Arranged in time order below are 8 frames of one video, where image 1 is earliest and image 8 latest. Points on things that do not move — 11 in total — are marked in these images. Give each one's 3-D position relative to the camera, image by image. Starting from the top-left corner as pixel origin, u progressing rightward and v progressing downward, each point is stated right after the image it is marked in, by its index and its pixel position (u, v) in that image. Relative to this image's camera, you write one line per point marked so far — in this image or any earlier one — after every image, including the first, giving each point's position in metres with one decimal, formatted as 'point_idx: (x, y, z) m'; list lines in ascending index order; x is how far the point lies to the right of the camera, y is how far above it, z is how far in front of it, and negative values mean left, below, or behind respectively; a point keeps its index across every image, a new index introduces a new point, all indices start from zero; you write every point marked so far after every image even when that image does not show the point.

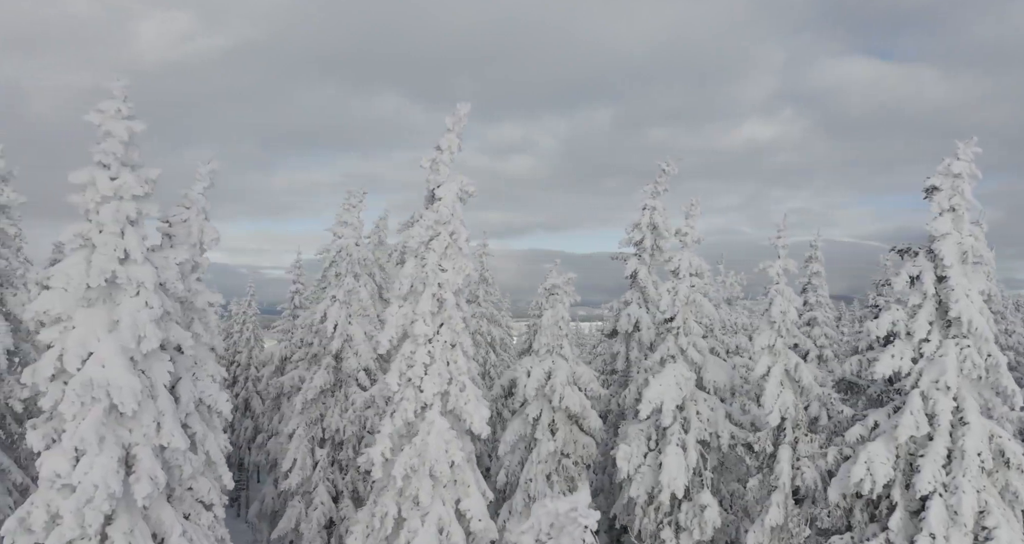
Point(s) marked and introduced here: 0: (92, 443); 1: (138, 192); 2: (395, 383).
0: (-8.0, -3.3, +13.5) m
1: (-7.6, +1.6, +14.5) m
2: (-3.2, -3.1, +19.5) m
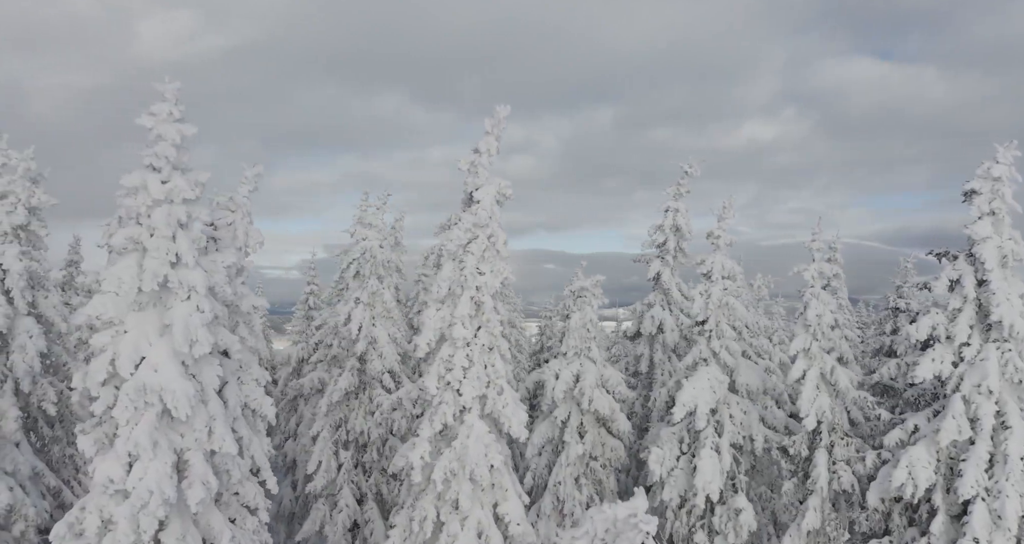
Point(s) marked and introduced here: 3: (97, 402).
0: (-6.9, -3.3, +13.4) m
1: (-6.5, +1.6, +14.4) m
2: (-2.2, -3.1, +19.5) m
3: (-8.0, -2.5, +13.8) m
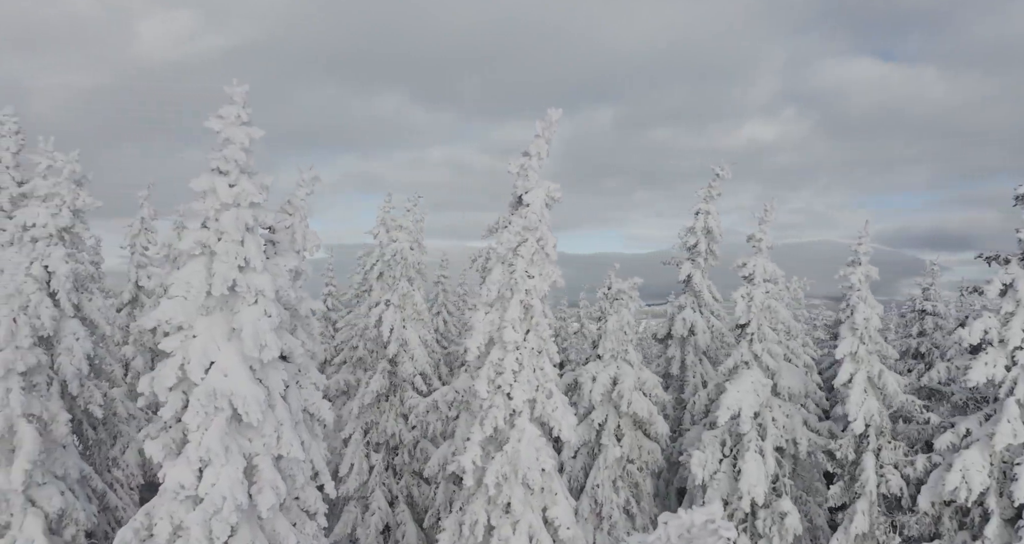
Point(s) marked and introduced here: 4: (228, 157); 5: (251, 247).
0: (-5.5, -3.4, +13.3) m
1: (-5.1, +1.5, +14.3) m
2: (-0.8, -3.2, +19.4) m
3: (-6.6, -2.6, +13.7) m
4: (-5.6, +2.3, +14.2) m
5: (-5.2, +0.5, +14.2) m
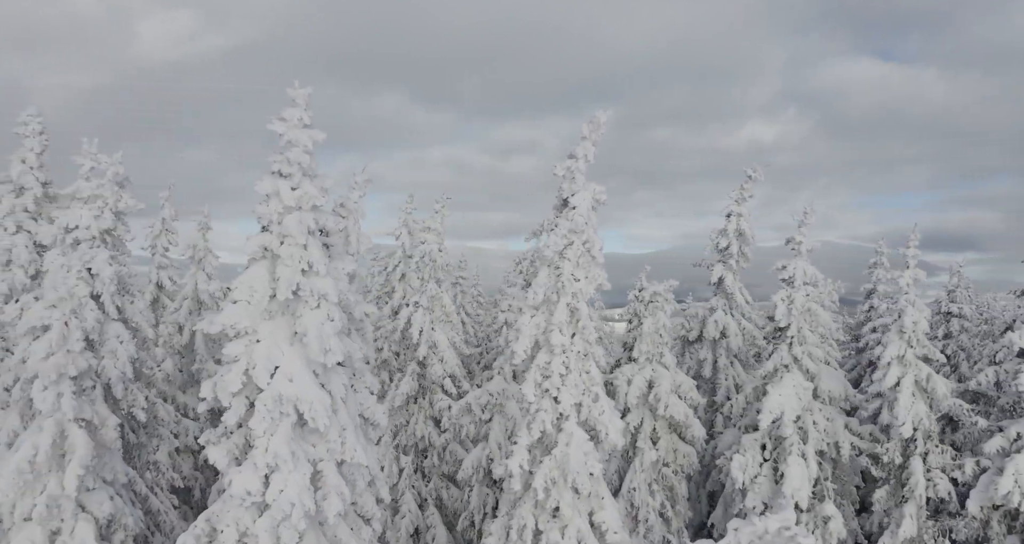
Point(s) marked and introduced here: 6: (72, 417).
0: (-4.2, -3.5, +13.2) m
1: (-3.8, +1.4, +14.2) m
2: (+0.5, -3.3, +19.3) m
3: (-5.3, -2.7, +13.6) m
4: (-4.3, +2.2, +14.1) m
5: (-3.9, +0.4, +14.1) m
6: (-10.5, -3.5, +17.1) m
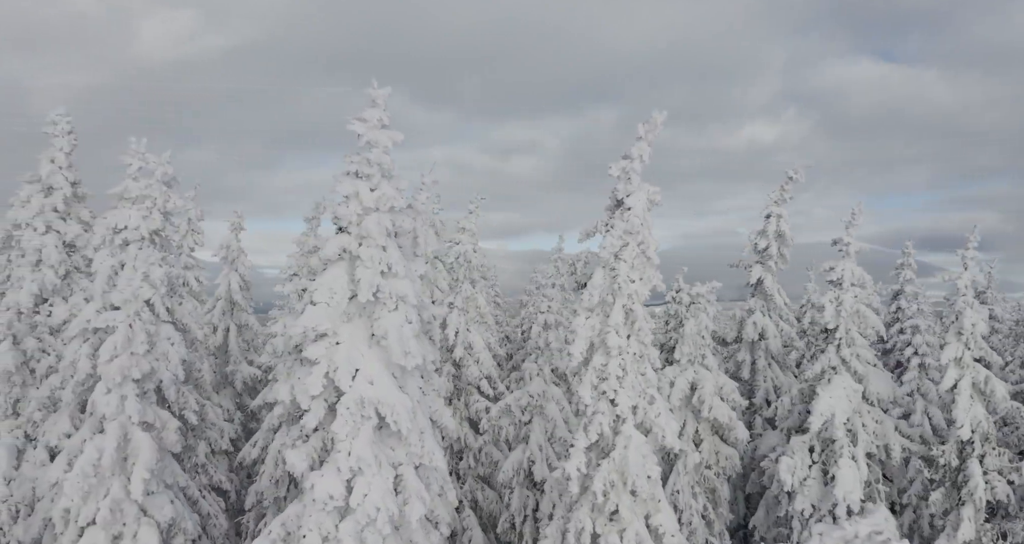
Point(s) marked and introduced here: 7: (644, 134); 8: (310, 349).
0: (-2.6, -3.5, +13.1) m
1: (-2.2, +1.4, +14.1) m
2: (+2.1, -3.4, +19.1) m
3: (-3.8, -2.7, +13.4) m
4: (-2.7, +2.2, +13.9) m
5: (-2.3, +0.4, +13.9) m
6: (-9.0, -3.5, +17.0) m
7: (+3.6, +3.8, +19.4) m
8: (-3.8, -1.5, +13.5) m
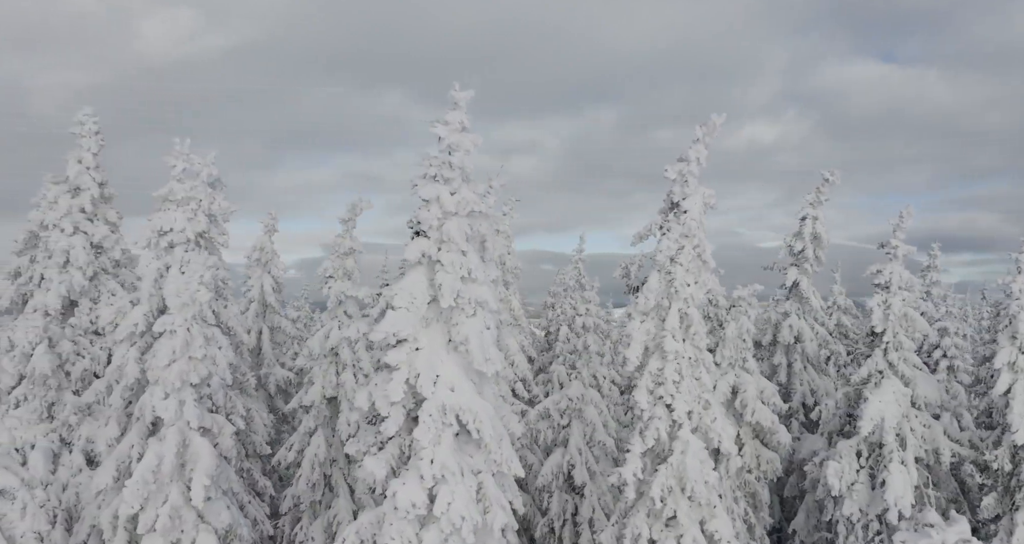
0: (-1.1, -3.6, +12.9) m
1: (-0.7, +1.3, +13.9) m
2: (+3.6, -3.4, +19.0) m
3: (-2.3, -2.8, +13.2) m
4: (-1.2, +2.1, +13.7) m
5: (-0.8, +0.3, +13.7) m
6: (-7.5, -3.6, +16.7) m
7: (+5.1, +3.7, +19.2) m
8: (-2.3, -1.6, +13.3) m
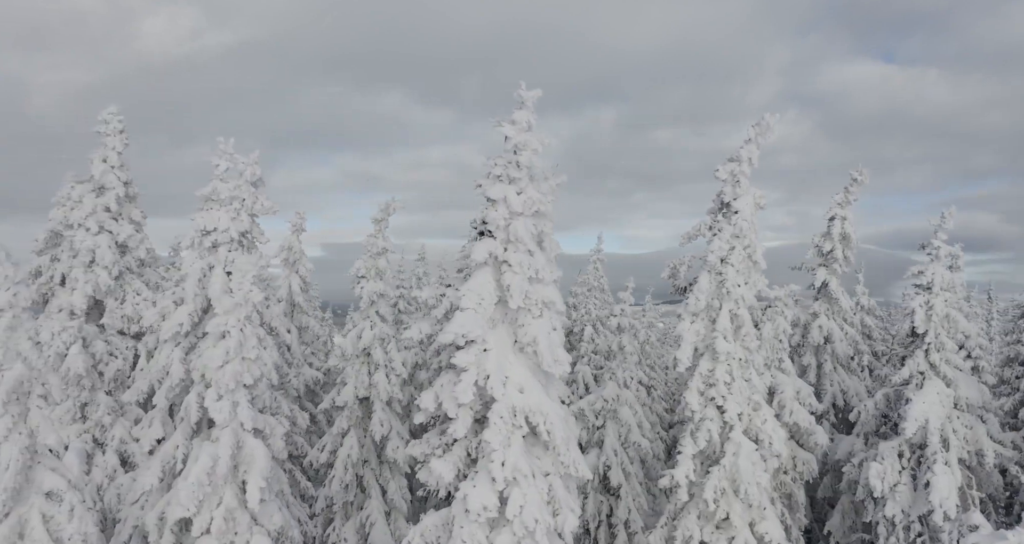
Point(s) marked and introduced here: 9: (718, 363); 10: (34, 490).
0: (+0.2, -3.6, +12.7) m
1: (+0.6, +1.3, +13.7) m
2: (+4.9, -3.5, +18.8) m
3: (-0.9, -2.8, +13.1) m
4: (+0.1, +2.1, +13.6) m
5: (+0.5, +0.3, +13.6) m
6: (-6.2, -3.6, +16.6) m
7: (+6.5, +3.7, +19.1) m
8: (-1.0, -1.6, +13.1) m
9: (+5.5, -2.4, +19.0) m
10: (-12.4, -5.7, +18.7) m
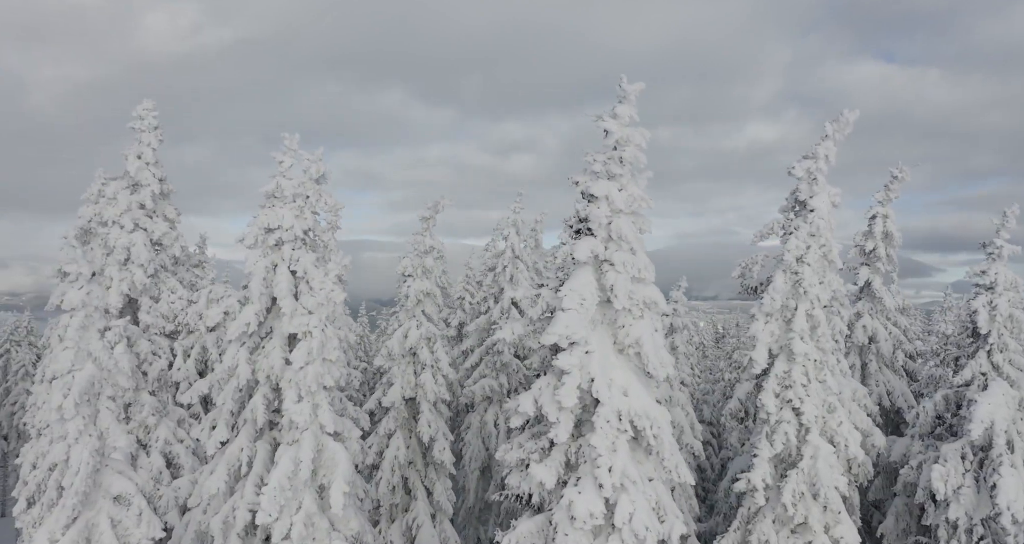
0: (+2.2, -3.6, +12.4) m
1: (+2.6, +1.3, +13.4) m
2: (+6.8, -3.5, +18.5) m
3: (+1.0, -2.8, +12.7) m
4: (+2.1, +2.1, +13.2) m
5: (+2.5, +0.3, +13.3) m
6: (-4.2, -3.6, +16.2) m
7: (+8.4, +3.7, +18.8) m
8: (+1.0, -1.6, +12.8) m
9: (+7.4, -2.4, +18.7) m
10: (-10.5, -5.7, +18.3) m
